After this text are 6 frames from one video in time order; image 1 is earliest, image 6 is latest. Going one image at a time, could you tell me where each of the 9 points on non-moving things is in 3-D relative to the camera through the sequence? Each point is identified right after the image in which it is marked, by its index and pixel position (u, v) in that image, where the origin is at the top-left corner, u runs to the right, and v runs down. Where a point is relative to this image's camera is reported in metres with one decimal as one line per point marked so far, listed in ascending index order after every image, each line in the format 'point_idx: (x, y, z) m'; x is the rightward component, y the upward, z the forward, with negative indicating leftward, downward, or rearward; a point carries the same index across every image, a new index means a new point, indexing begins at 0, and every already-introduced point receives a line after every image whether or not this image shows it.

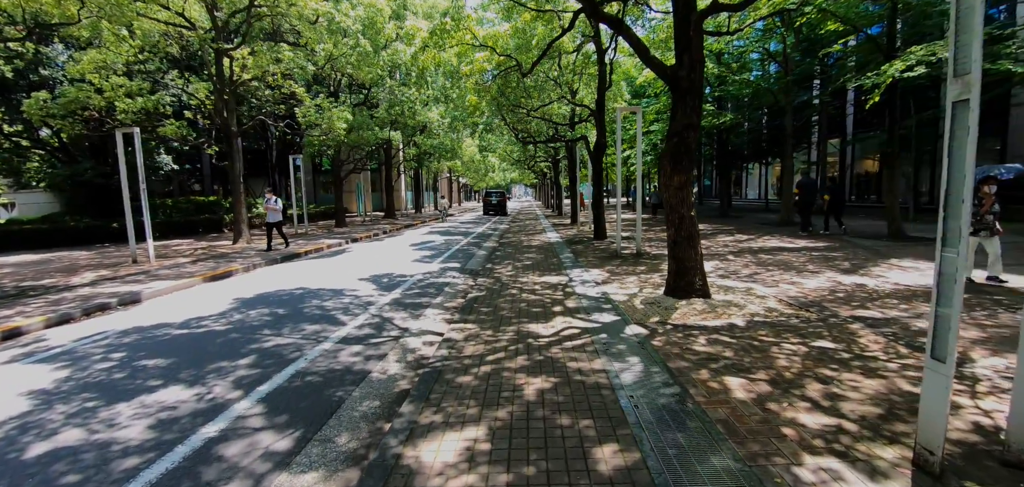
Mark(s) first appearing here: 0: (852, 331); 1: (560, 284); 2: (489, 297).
0: (+4.0, -1.0, +5.1) m
1: (+0.9, -0.7, +8.0) m
2: (-0.4, -0.9, +7.4) m
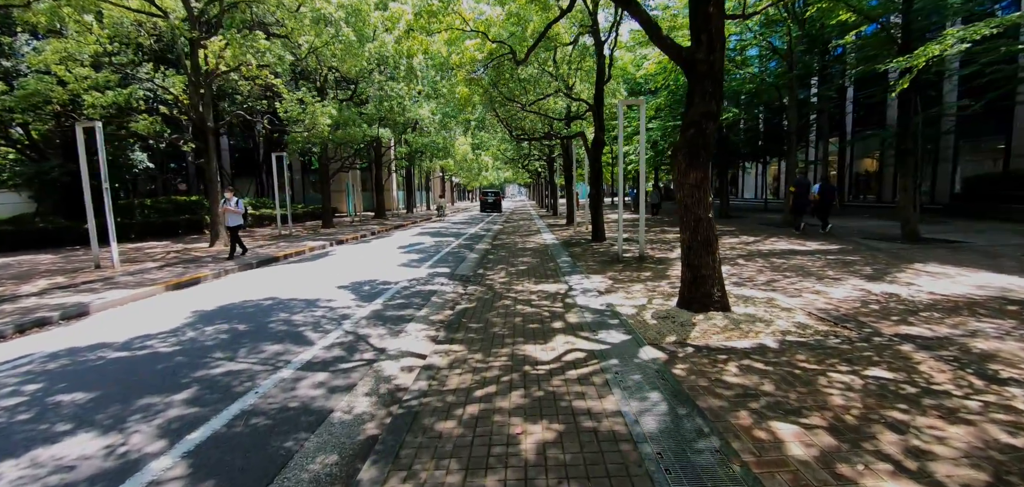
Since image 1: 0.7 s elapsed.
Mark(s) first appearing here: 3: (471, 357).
0: (+3.9, -1.1, +4.3) m
1: (+0.8, -0.8, +7.2) m
2: (-0.5, -1.0, +6.6) m
3: (-0.4, -1.2, +4.5) m
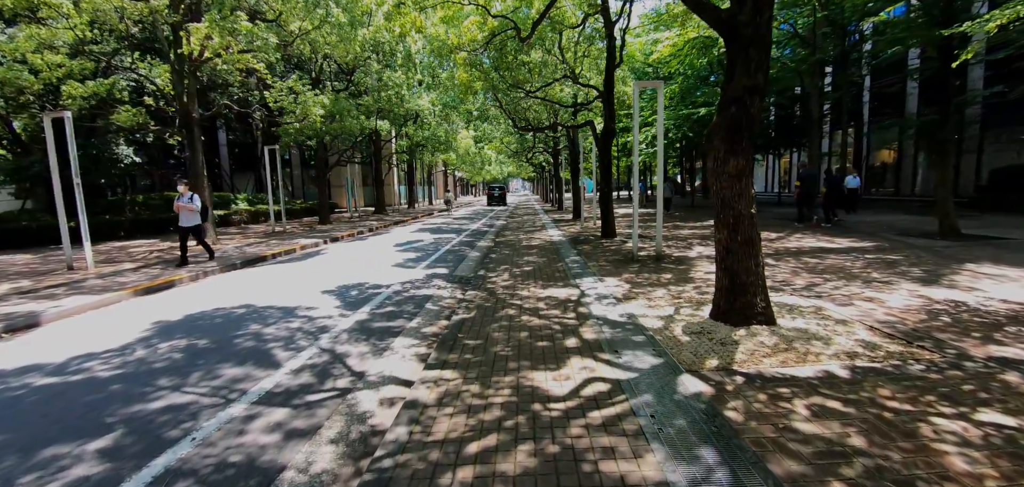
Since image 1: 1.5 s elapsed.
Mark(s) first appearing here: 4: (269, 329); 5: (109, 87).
0: (+4.0, -1.1, +3.4) m
1: (+0.8, -0.8, +6.3) m
2: (-0.5, -1.0, +5.7) m
3: (-0.4, -1.2, +3.7) m
4: (-3.2, -1.1, +5.7) m
5: (-14.0, +5.4, +15.1) m
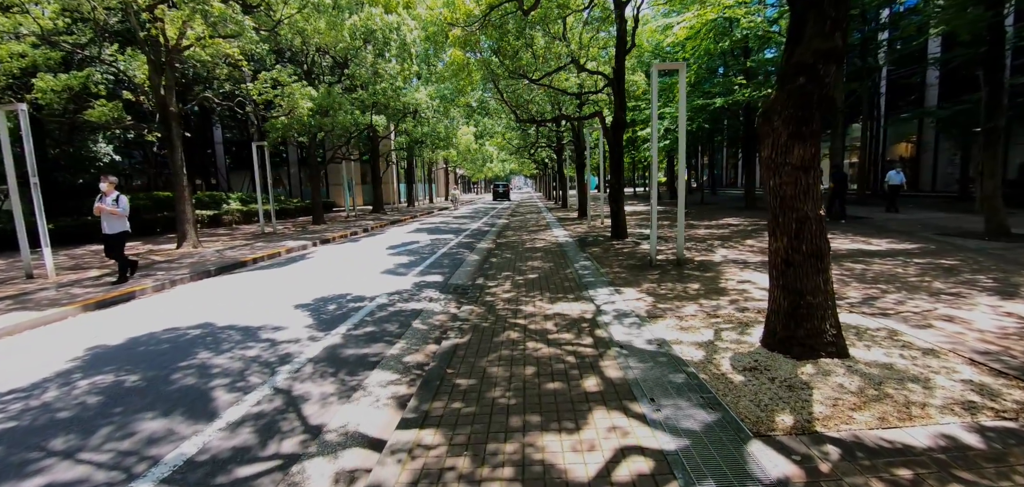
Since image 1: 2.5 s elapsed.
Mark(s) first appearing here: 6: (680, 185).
0: (+4.0, -1.2, +2.4) m
1: (+0.9, -0.9, +5.3) m
2: (-0.4, -1.1, +4.7) m
3: (-0.4, -1.3, +2.6) m
4: (-3.2, -1.3, +4.7) m
5: (-13.9, +5.3, +14.1) m
6: (+3.1, +1.1, +8.0) m
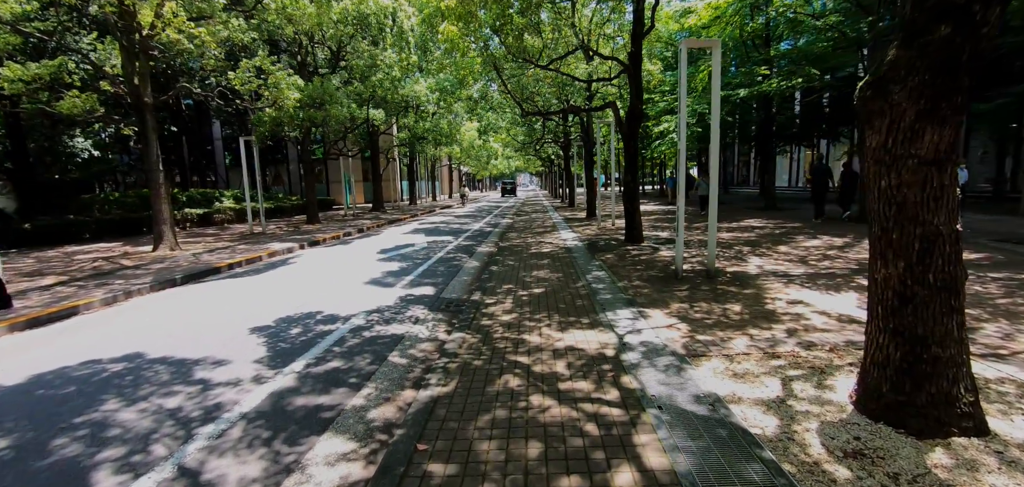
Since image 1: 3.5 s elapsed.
0: (+3.9, -1.4, +1.2) m
1: (+0.9, -1.1, +4.1) m
2: (-0.4, -1.3, +3.6) m
3: (-0.4, -1.5, +1.5) m
4: (-3.2, -1.4, +3.6) m
5: (-13.8, +5.3, +13.1) m
6: (+3.1, +0.9, +6.8) m
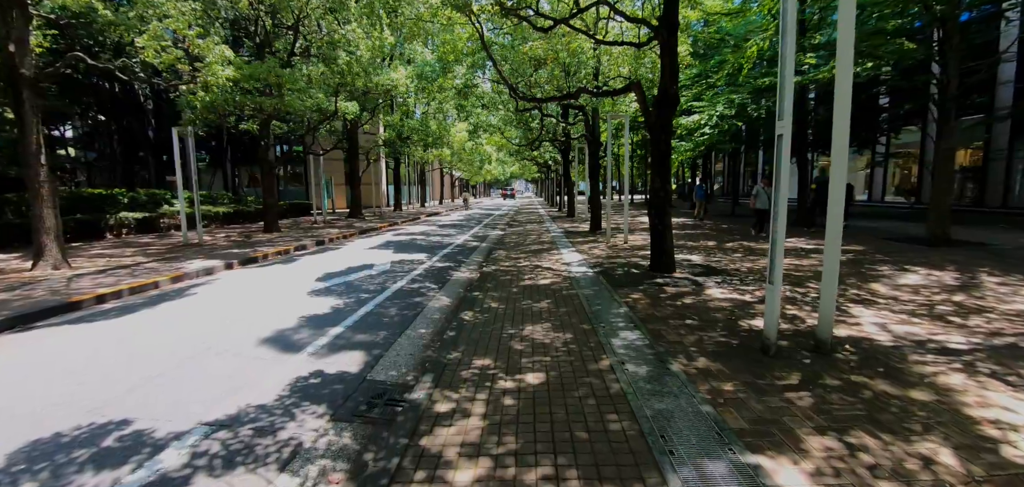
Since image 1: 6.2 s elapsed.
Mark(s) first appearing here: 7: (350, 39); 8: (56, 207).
0: (+3.8, -1.9, -1.6) m
1: (+0.7, -1.5, +1.3) m
2: (-0.6, -1.7, +0.7) m
3: (-0.6, -1.9, -1.4) m
4: (-3.4, -1.8, +0.7) m
5: (-14.0, +5.0, +10.1) m
6: (+3.0, +0.4, +4.0) m
7: (-5.4, +6.9, +15.0) m
8: (-10.4, +0.8, +10.0) m
